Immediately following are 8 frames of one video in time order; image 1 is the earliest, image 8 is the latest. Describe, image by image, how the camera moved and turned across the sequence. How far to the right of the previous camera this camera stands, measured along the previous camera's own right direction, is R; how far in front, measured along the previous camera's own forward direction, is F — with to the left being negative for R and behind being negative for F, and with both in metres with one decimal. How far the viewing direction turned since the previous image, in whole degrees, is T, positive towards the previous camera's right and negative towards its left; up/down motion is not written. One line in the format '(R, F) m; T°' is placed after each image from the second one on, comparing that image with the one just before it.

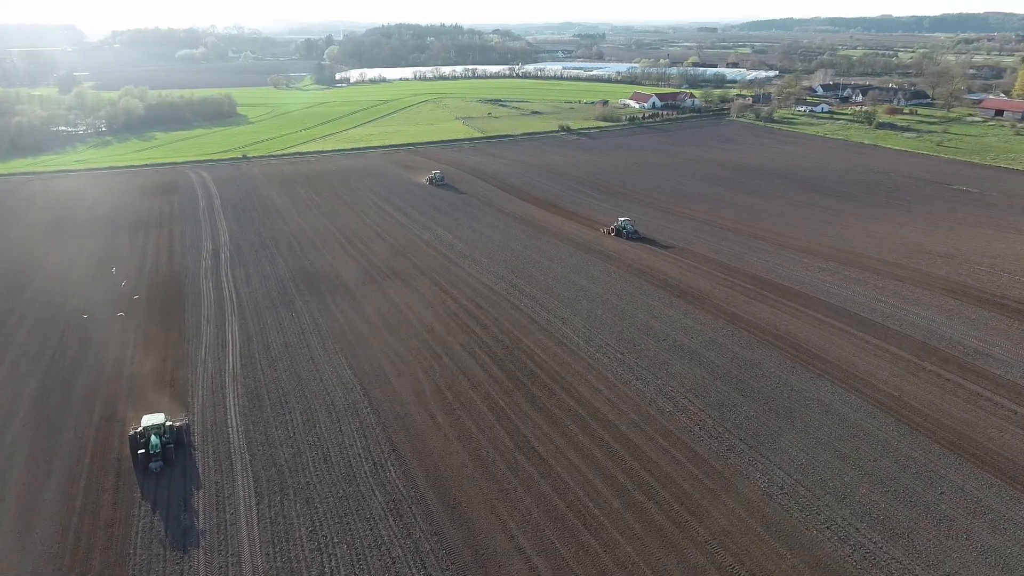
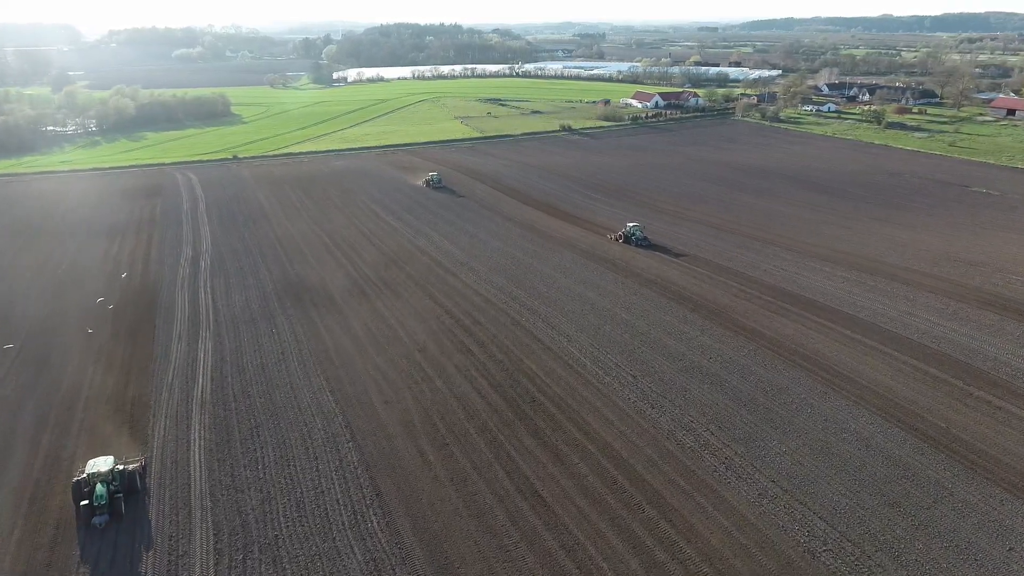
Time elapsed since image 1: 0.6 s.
(0.0, +2.0) m; 0°
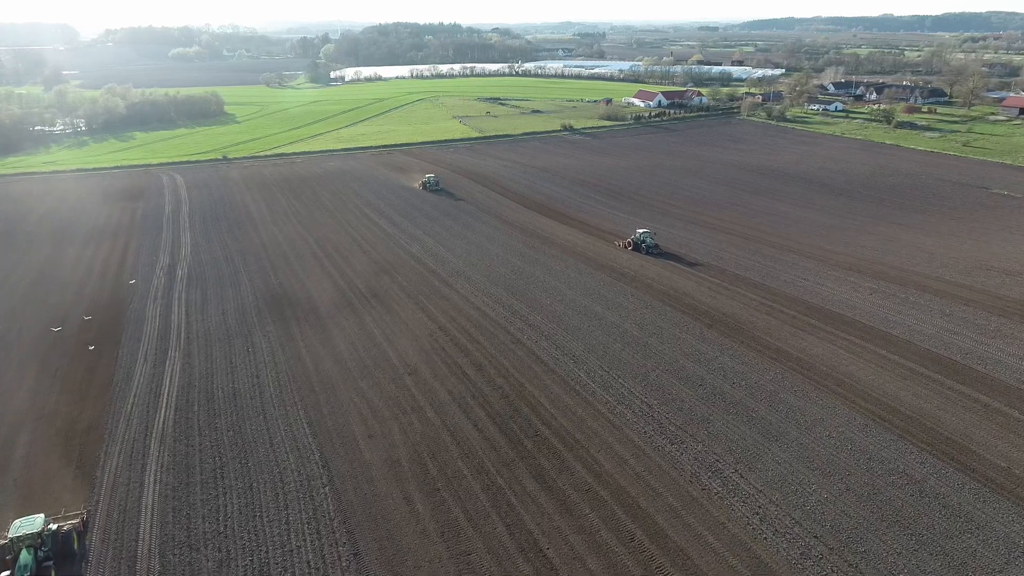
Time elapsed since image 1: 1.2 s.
(0.0, +2.0) m; 0°
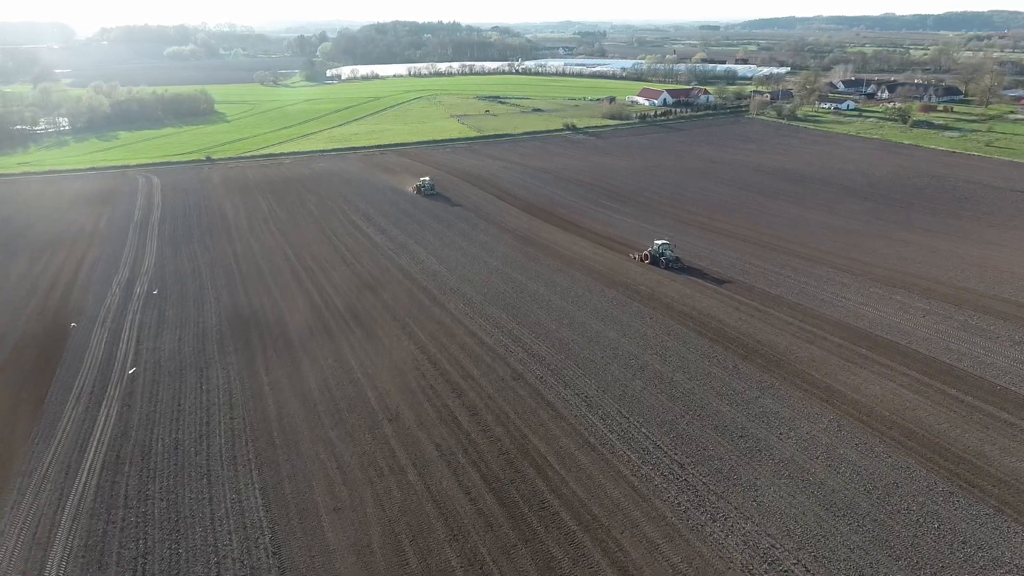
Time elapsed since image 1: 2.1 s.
(0.0, +3.1) m; 0°
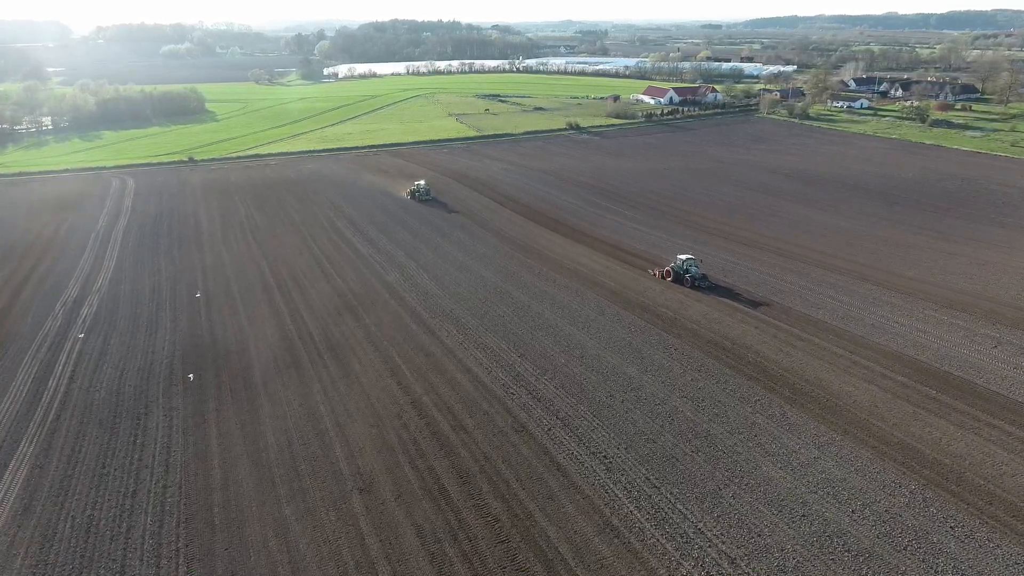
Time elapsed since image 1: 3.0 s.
(0.0, +3.1) m; 0°
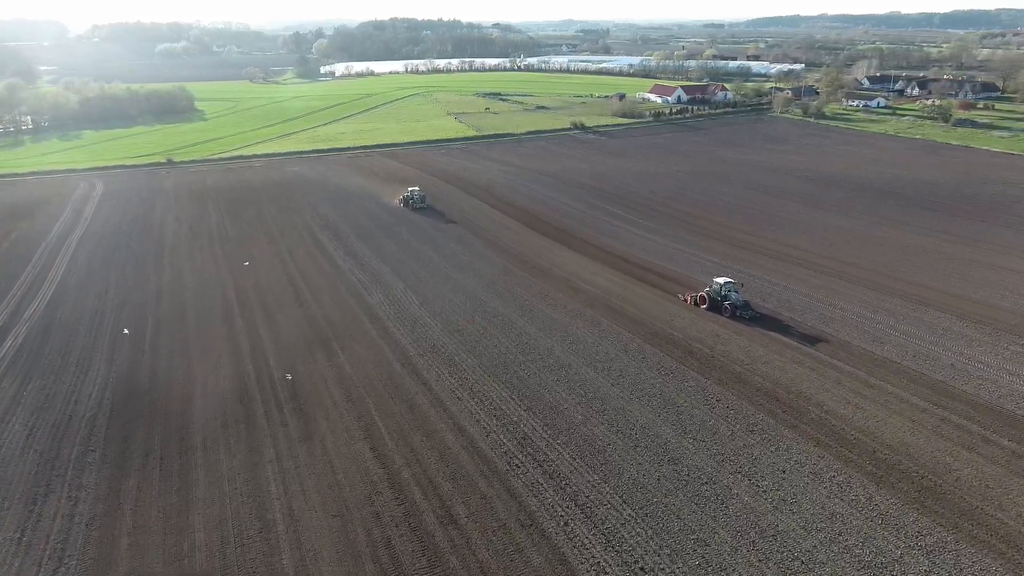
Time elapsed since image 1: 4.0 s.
(-0.1, +3.4) m; 0°
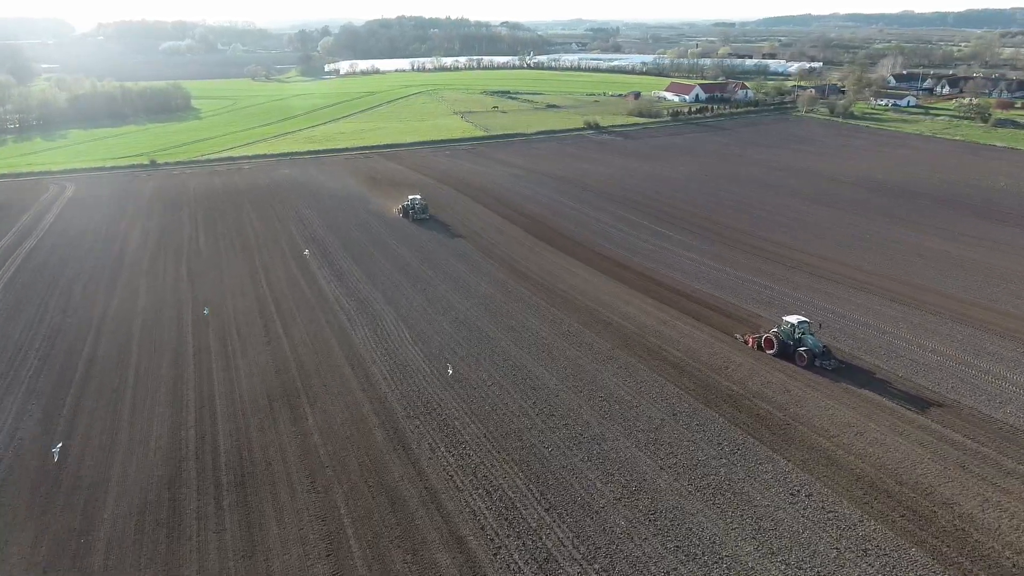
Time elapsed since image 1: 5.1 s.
(-0.2, +3.7) m; -1°
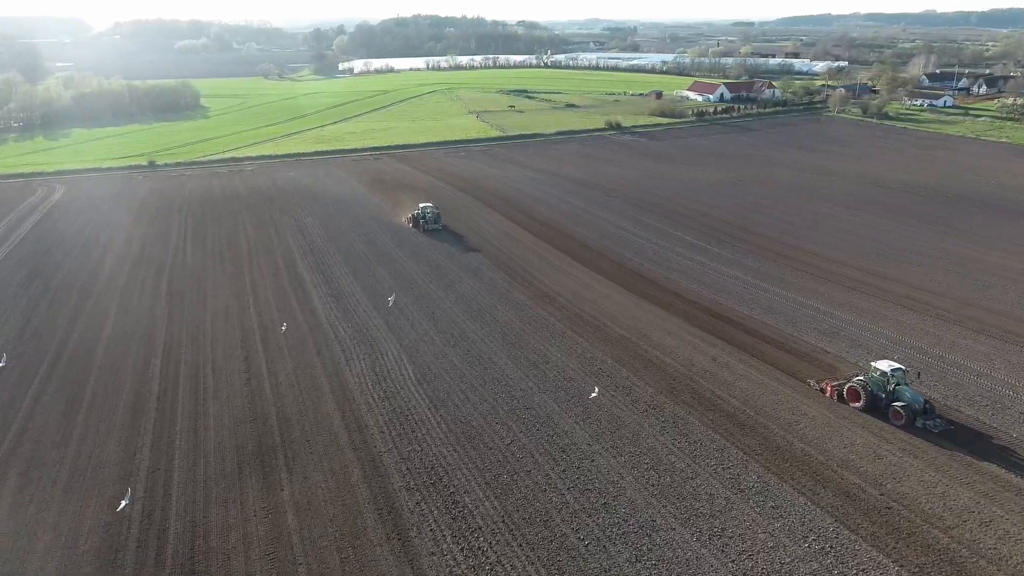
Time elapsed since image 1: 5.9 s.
(-0.2, +2.6) m; -1°
